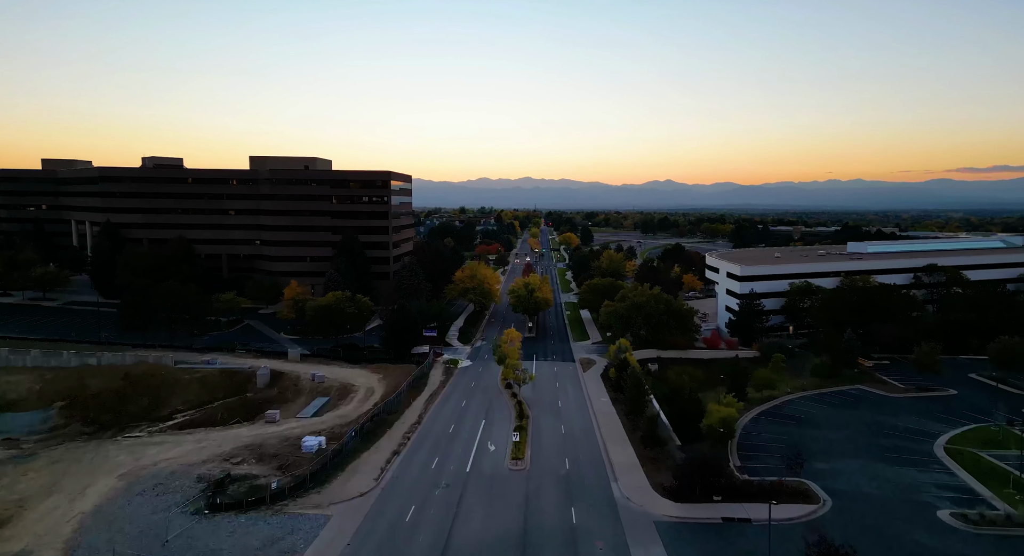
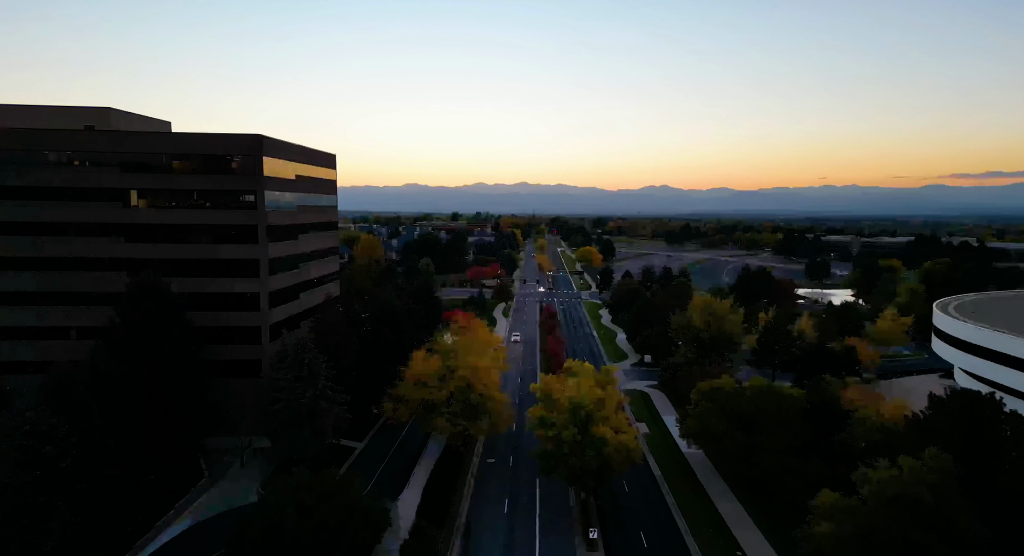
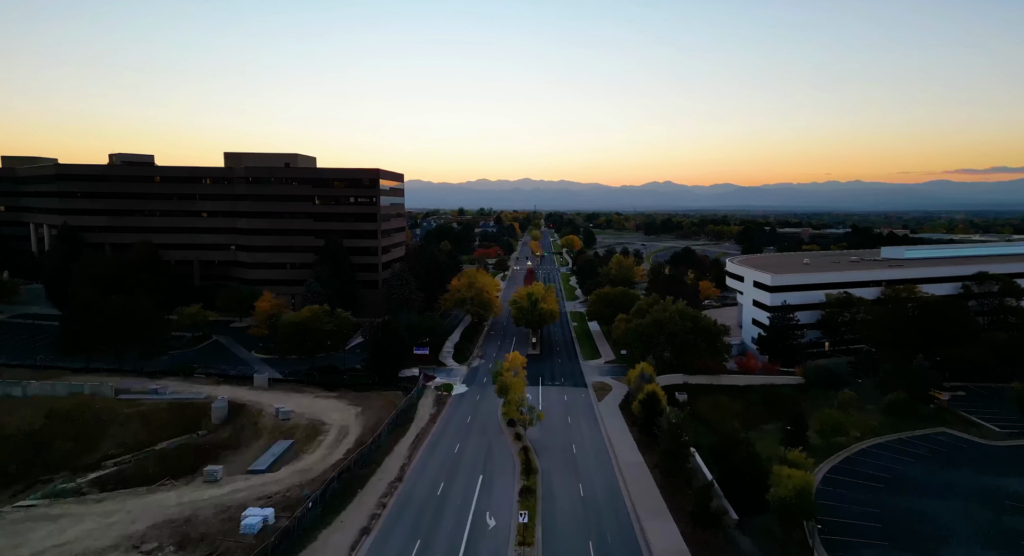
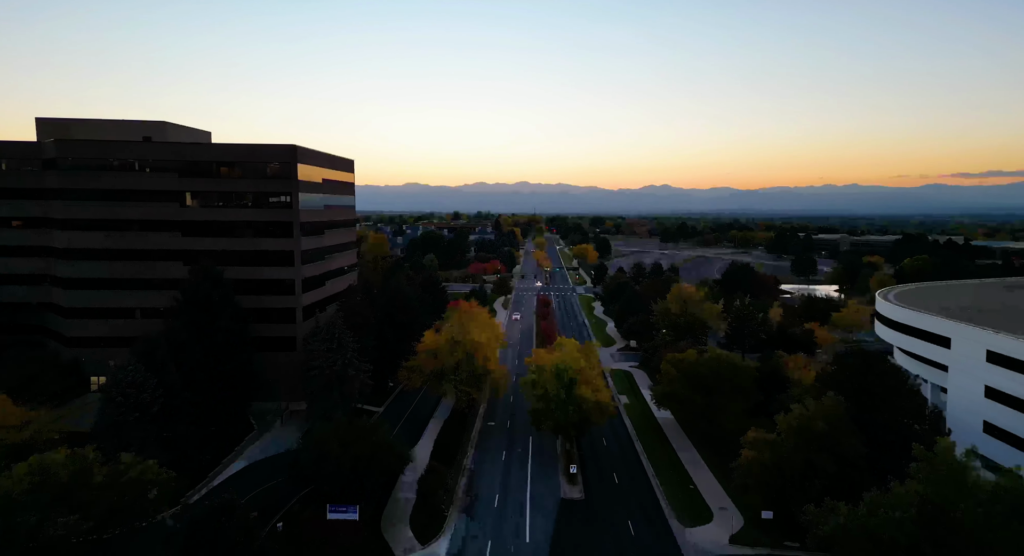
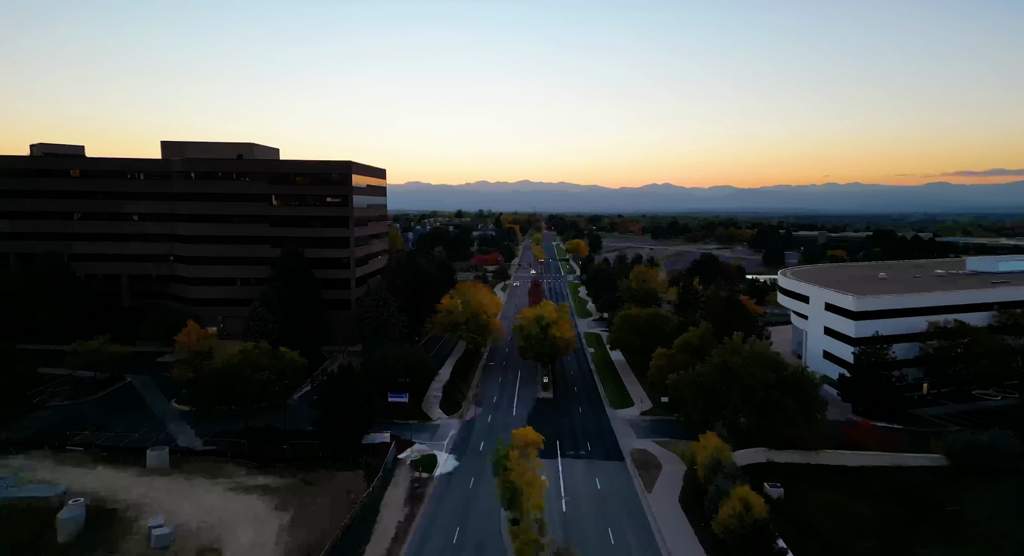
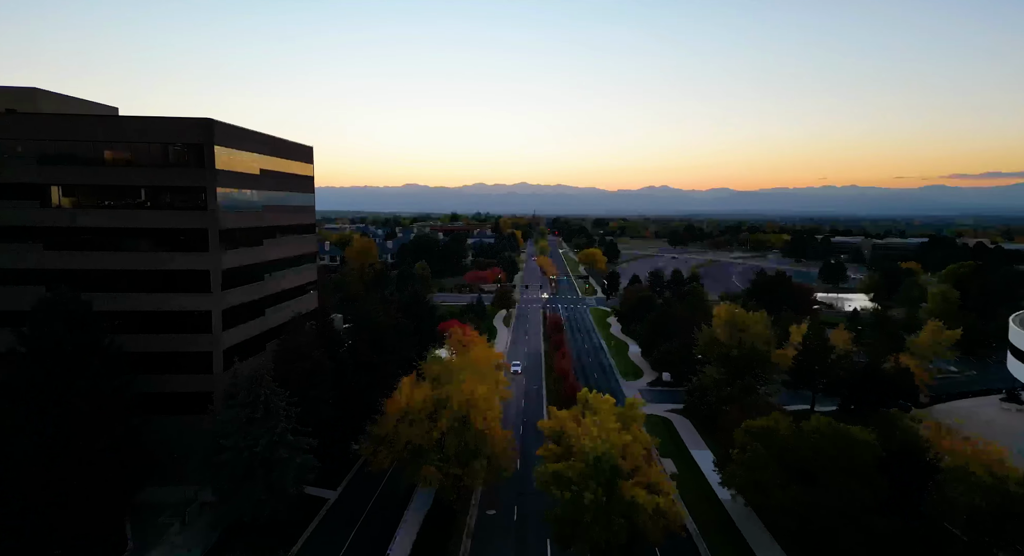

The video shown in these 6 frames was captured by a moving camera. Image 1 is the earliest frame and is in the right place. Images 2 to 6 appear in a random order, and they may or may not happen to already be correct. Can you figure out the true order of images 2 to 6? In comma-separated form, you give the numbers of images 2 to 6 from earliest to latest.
3, 5, 4, 2, 6
